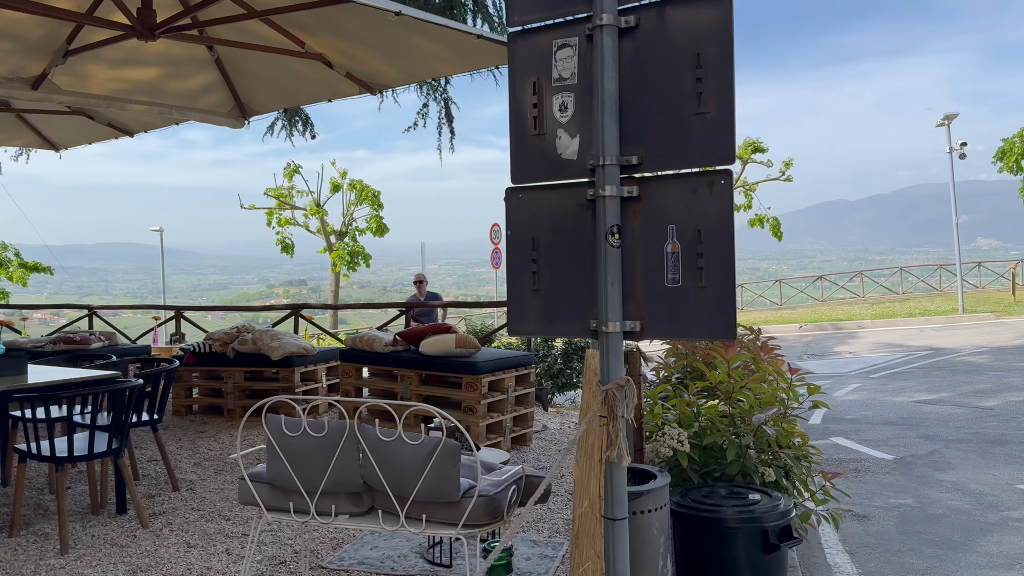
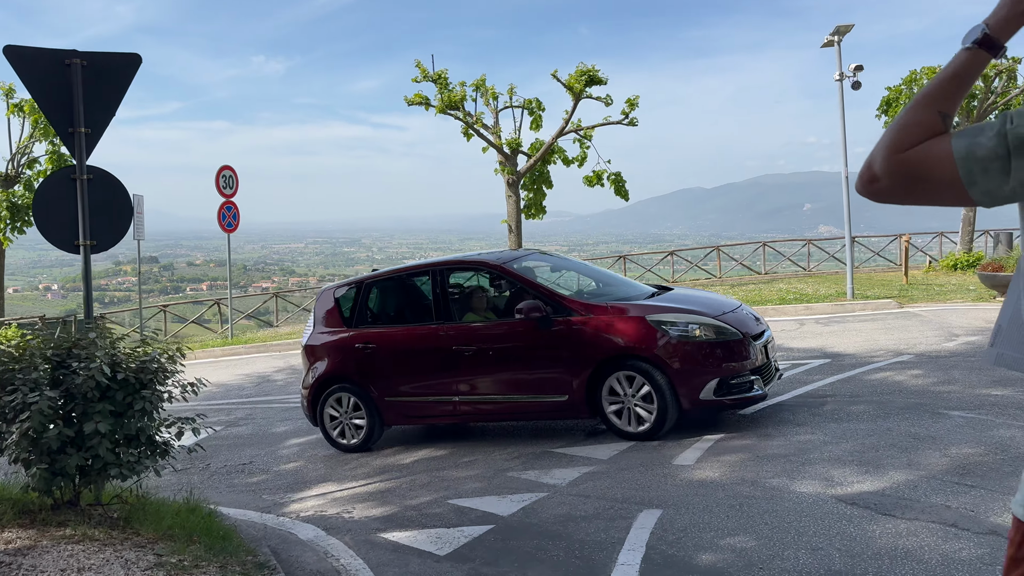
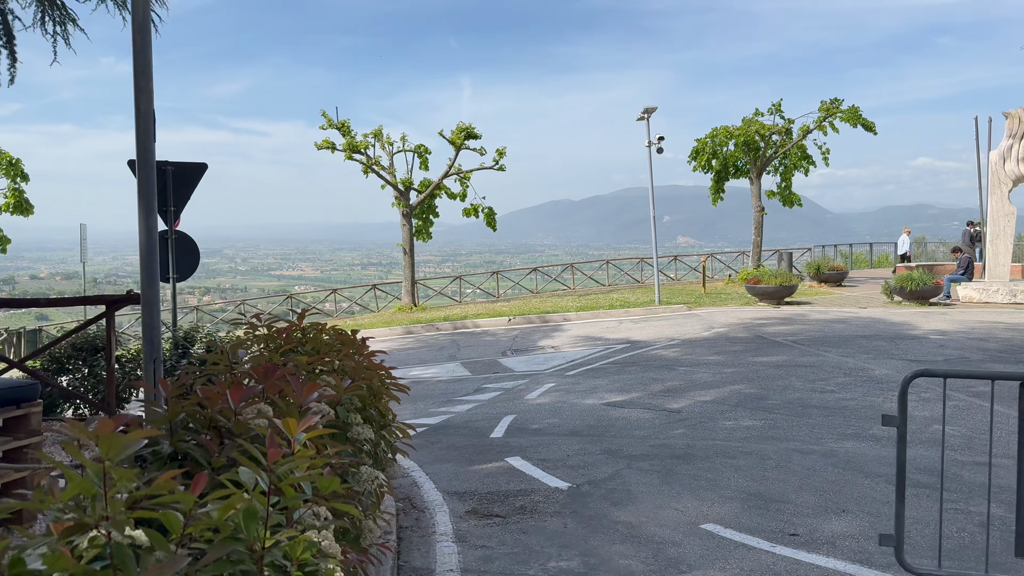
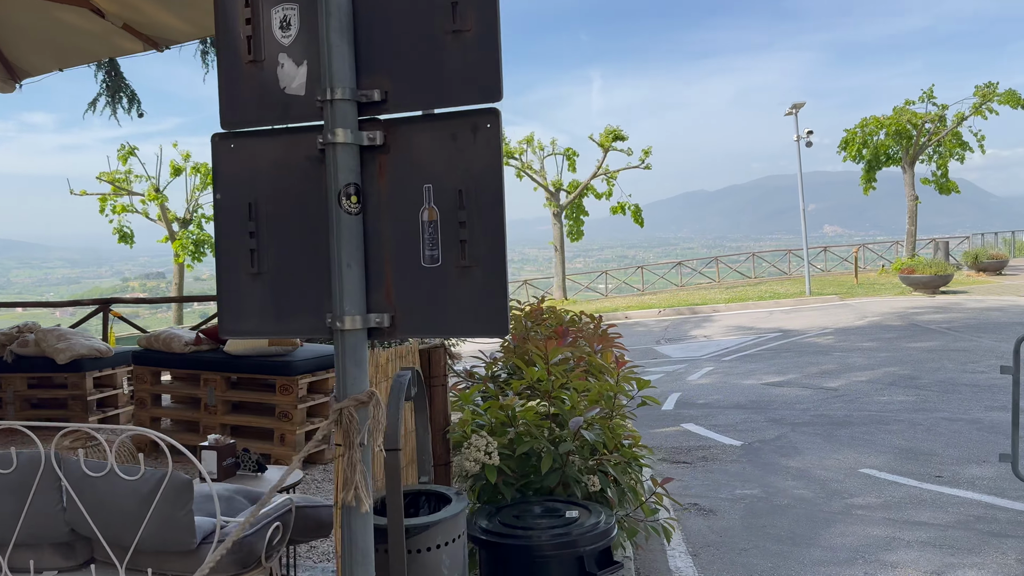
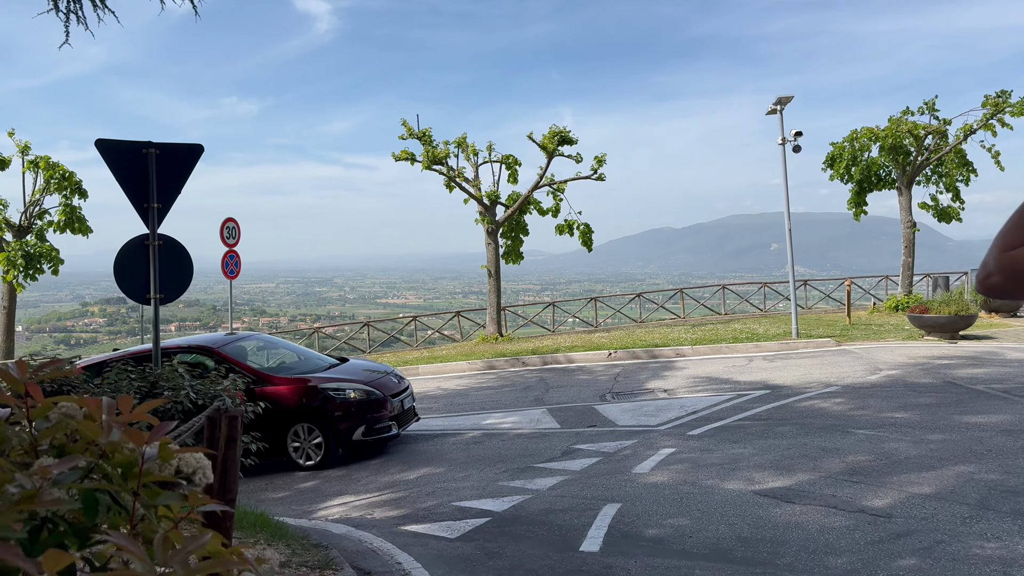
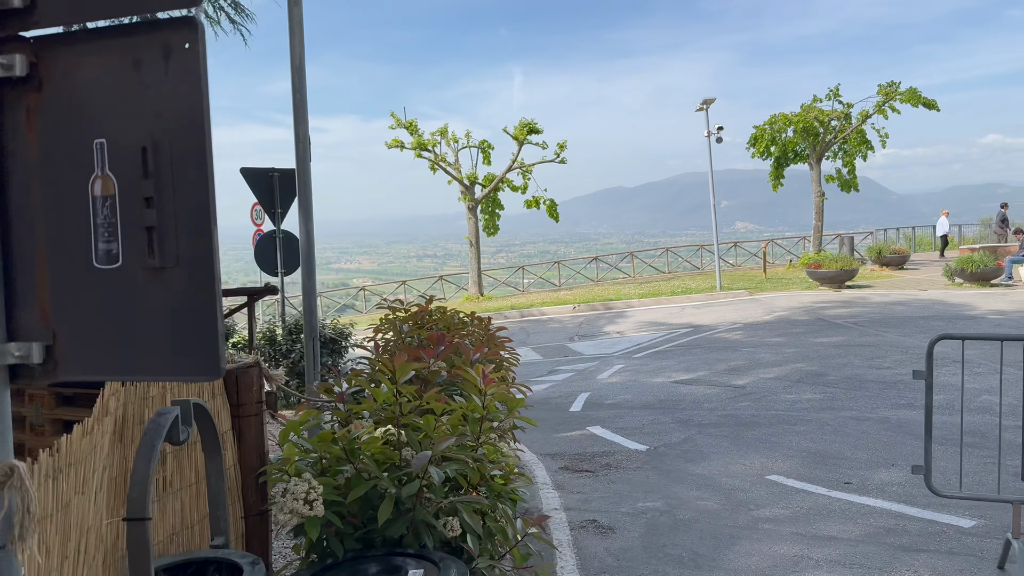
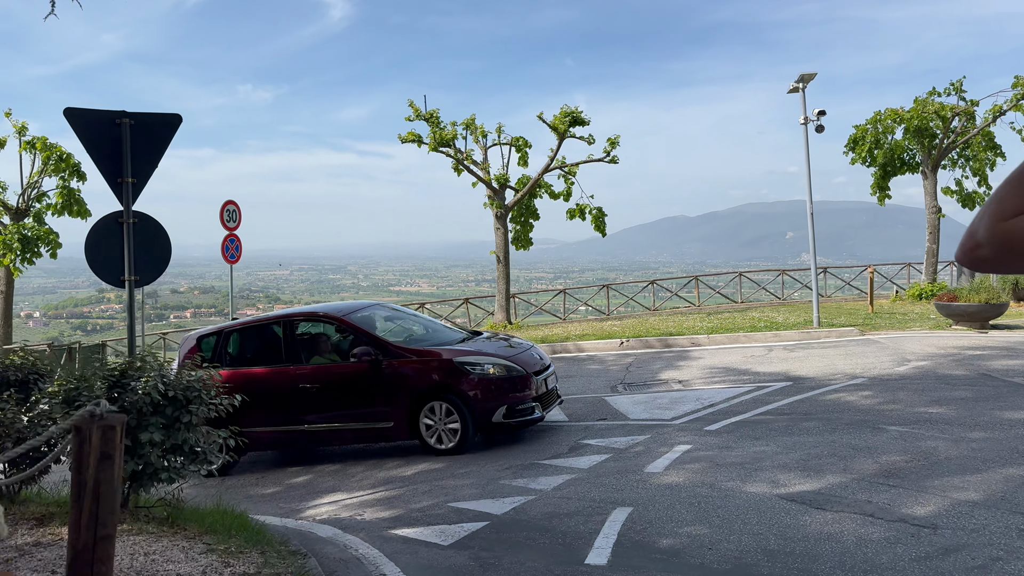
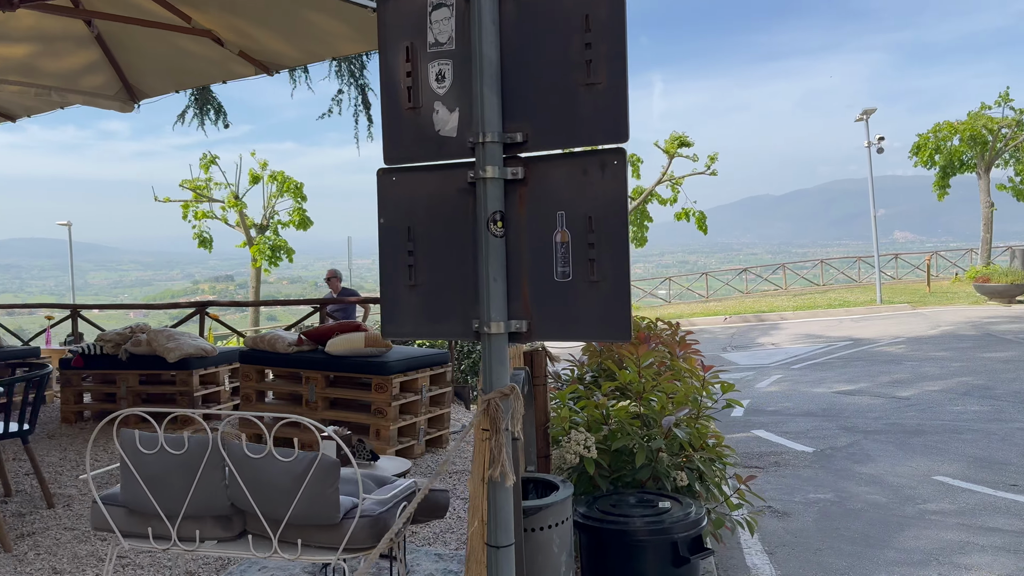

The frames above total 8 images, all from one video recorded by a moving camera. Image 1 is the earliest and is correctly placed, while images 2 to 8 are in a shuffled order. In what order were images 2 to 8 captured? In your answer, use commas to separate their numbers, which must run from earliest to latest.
8, 4, 6, 3, 5, 7, 2
